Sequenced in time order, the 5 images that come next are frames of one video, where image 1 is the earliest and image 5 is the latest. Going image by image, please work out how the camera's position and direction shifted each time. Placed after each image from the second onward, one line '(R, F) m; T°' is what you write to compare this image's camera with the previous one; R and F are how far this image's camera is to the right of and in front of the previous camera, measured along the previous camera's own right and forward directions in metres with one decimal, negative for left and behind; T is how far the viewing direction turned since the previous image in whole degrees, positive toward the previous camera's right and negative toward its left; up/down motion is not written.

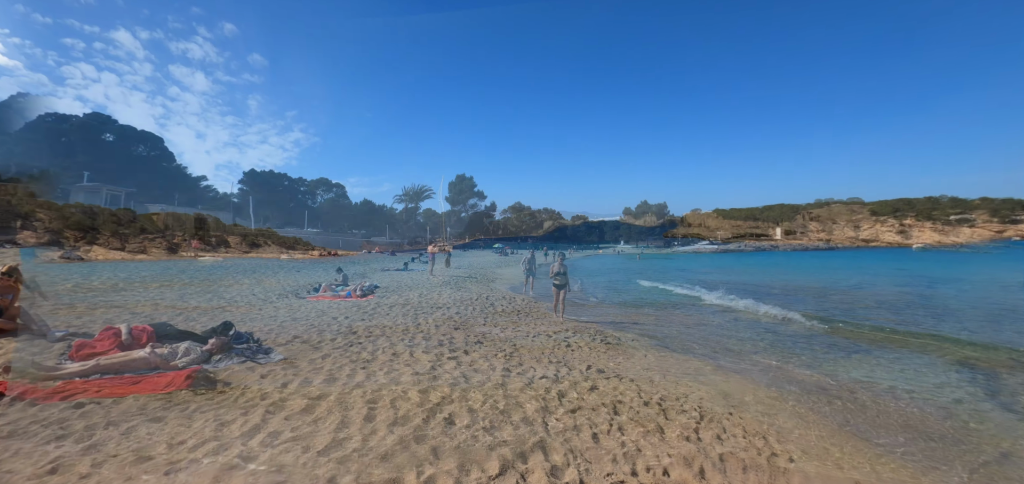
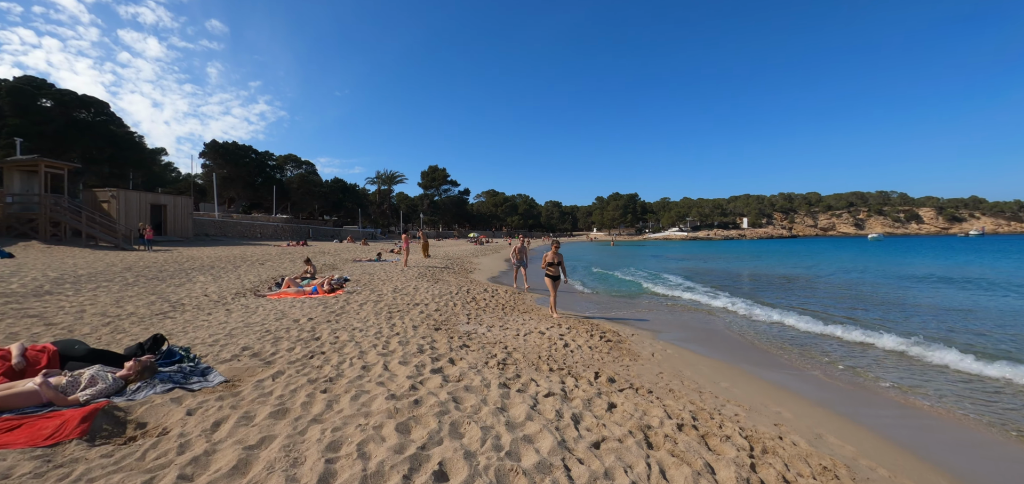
(-0.2, +0.8) m; +4°
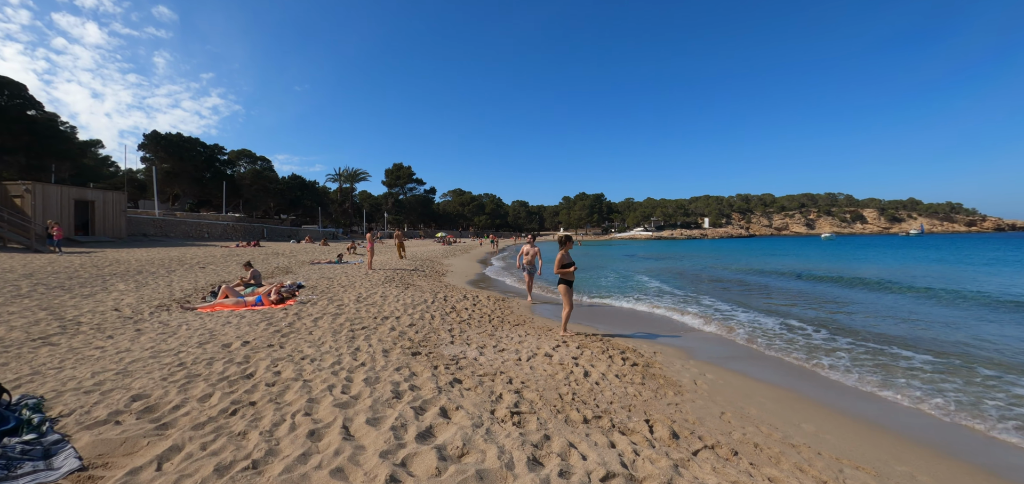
(-0.4, +1.3) m; +5°
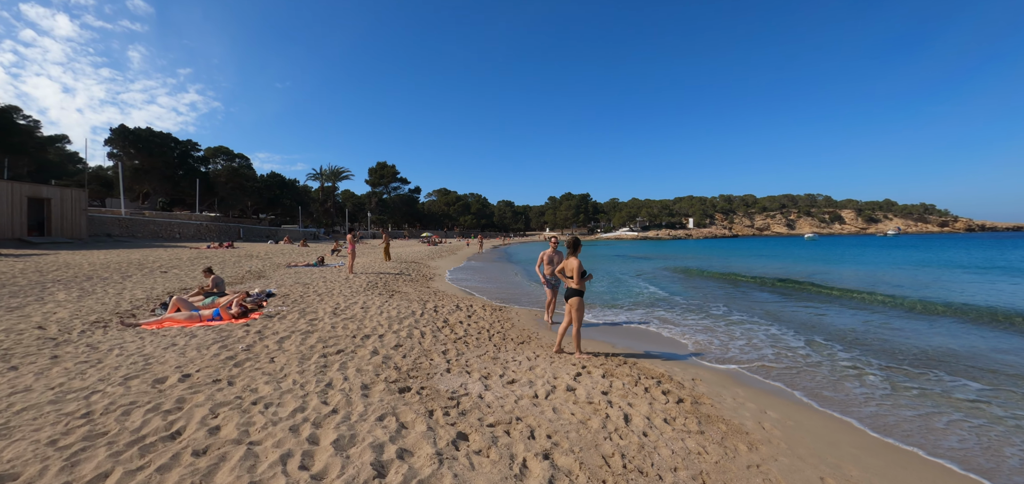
(-0.3, +1.0) m; +2°
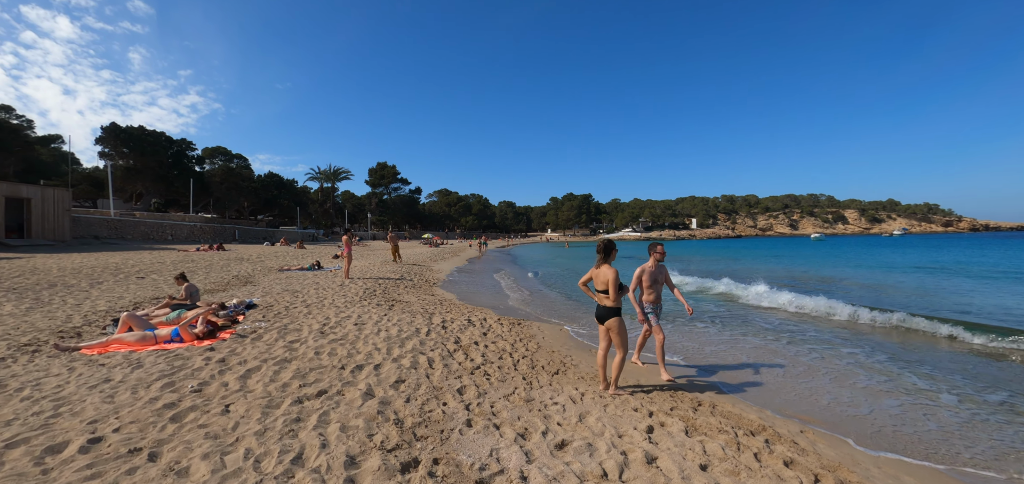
(-0.4, +1.3) m; 0°
